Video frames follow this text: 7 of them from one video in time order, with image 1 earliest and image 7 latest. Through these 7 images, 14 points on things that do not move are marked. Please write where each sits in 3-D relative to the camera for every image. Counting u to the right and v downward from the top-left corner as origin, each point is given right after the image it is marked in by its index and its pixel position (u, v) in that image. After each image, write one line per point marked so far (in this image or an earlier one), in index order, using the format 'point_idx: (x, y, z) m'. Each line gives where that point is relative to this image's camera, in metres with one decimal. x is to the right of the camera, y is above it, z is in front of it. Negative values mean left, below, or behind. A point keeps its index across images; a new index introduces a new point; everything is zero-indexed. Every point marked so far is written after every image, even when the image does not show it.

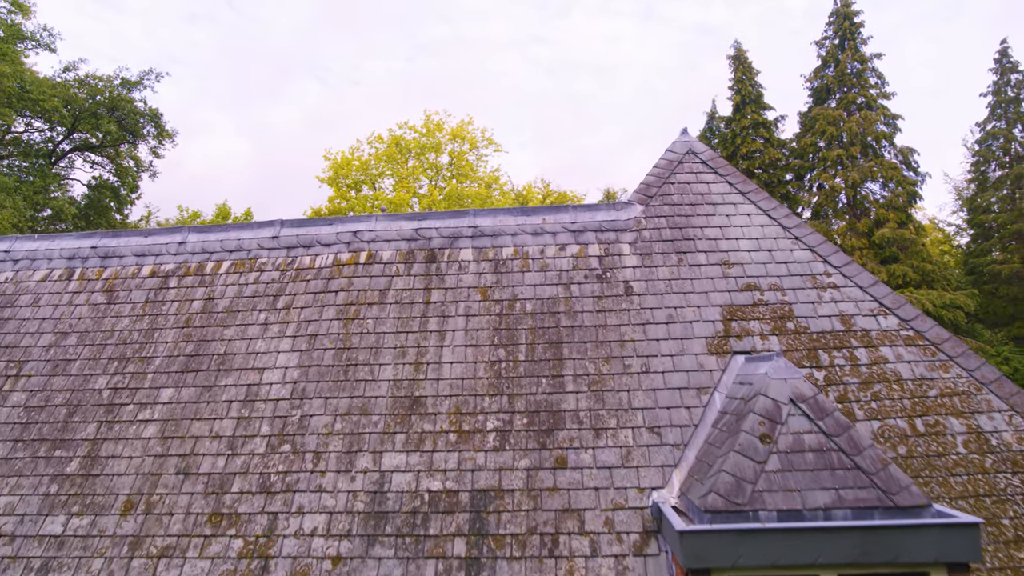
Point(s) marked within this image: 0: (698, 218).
0: (+1.5, +0.6, +6.1) m
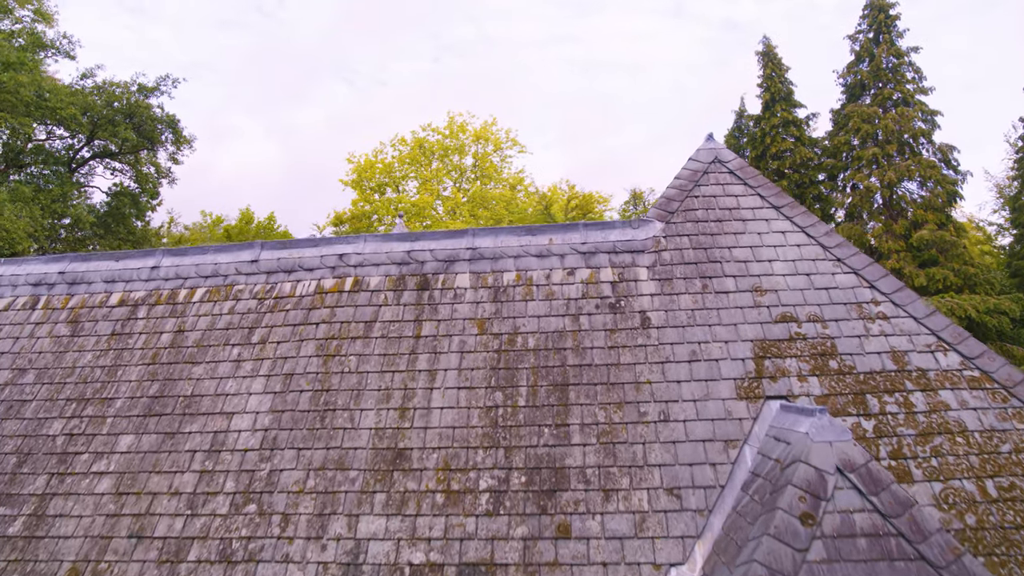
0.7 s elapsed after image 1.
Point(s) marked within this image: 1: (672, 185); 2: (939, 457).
0: (+1.5, +0.4, +5.4) m
1: (+1.2, +0.8, +5.8) m
2: (+2.2, -0.9, +4.1) m
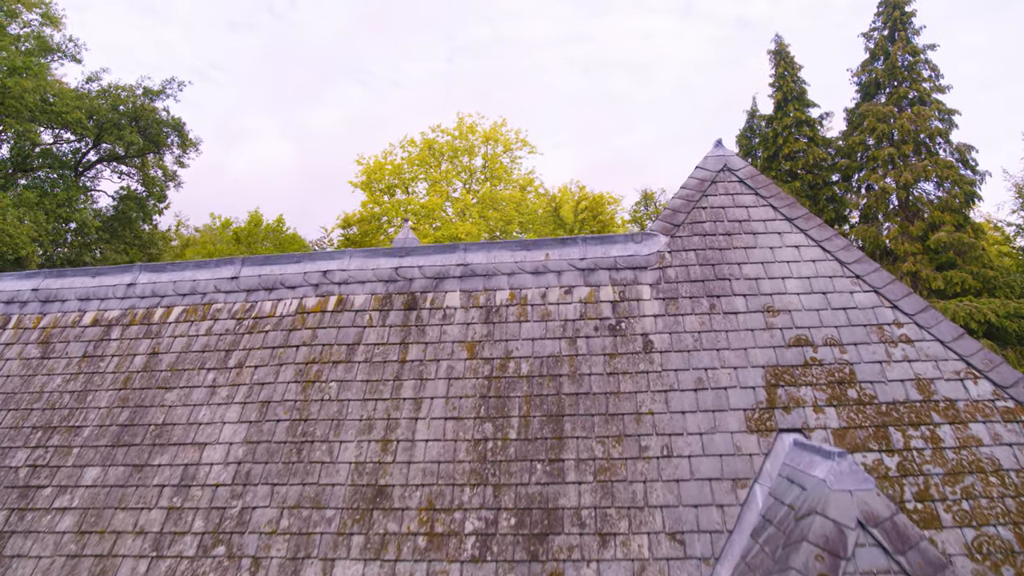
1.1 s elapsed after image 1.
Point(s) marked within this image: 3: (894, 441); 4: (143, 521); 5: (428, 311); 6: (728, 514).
0: (+1.4, +0.2, +5.0) m
1: (+1.2, +0.6, +5.5) m
2: (+2.2, -1.0, +3.7) m
3: (+2.0, -0.8, +4.0) m
4: (-2.0, -1.3, +4.3) m
5: (-0.5, -0.1, +5.0) m
6: (+1.0, -1.1, +3.8) m
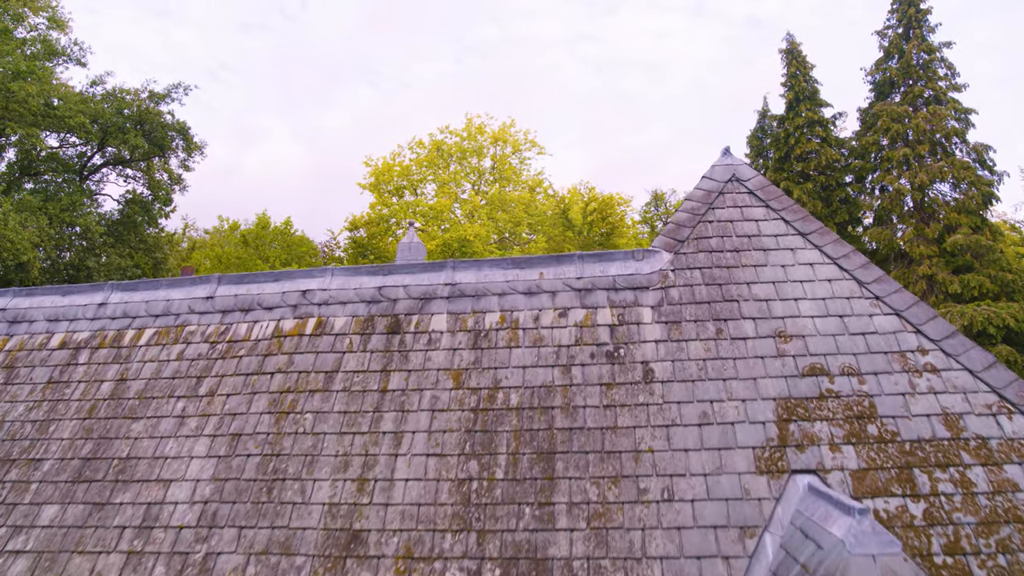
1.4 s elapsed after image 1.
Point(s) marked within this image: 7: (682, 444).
0: (+1.4, +0.1, +4.7) m
1: (+1.1, +0.5, +5.1) m
2: (+2.1, -1.1, +3.3) m
3: (+1.9, -0.9, +3.6) m
4: (-2.1, -1.4, +4.0) m
5: (-0.6, -0.3, +4.7) m
6: (+1.0, -1.2, +3.4) m
7: (+0.8, -0.8, +3.9) m
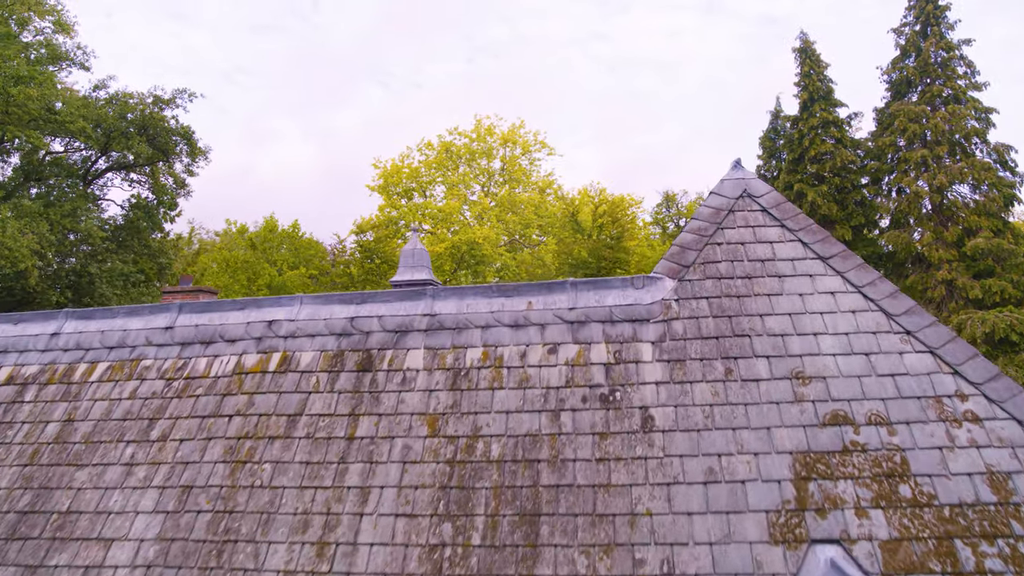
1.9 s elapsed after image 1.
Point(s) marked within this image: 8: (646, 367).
0: (+1.3, -0.1, +4.2) m
1: (+1.0, +0.3, +4.6) m
2: (+2.0, -1.3, +2.8) m
3: (+1.8, -1.1, +3.1) m
4: (-2.2, -1.6, +3.5) m
5: (-0.7, -0.5, +4.2) m
6: (+0.9, -1.4, +2.9) m
7: (+0.8, -0.9, +3.4) m
8: (+0.7, -0.4, +4.0) m
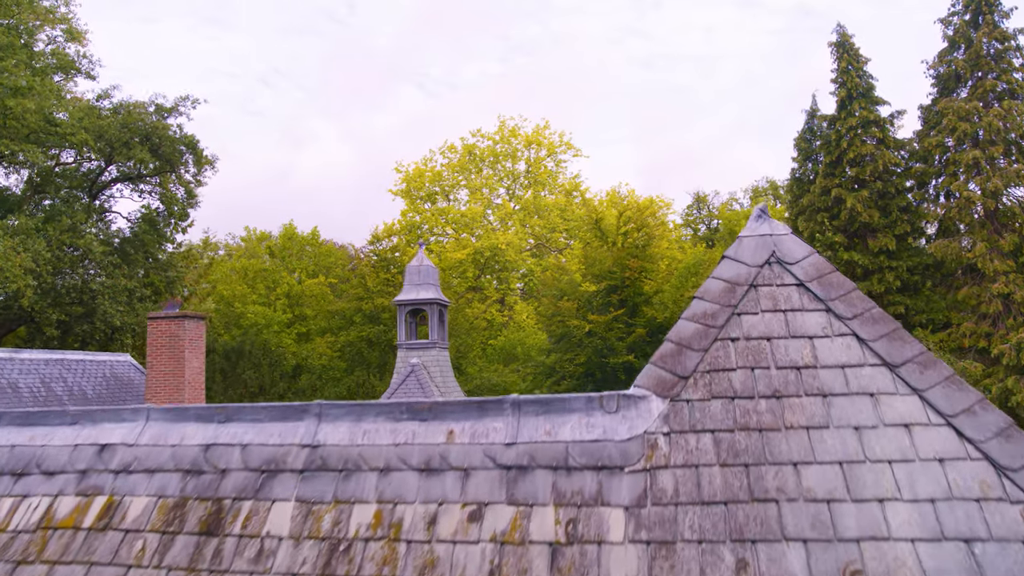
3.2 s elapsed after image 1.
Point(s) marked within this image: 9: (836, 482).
0: (+0.9, -0.5, +2.7) m
1: (+0.7, -0.1, +3.2) m
2: (+1.6, -1.7, +1.4) m
3: (+1.4, -1.5, +1.7) m
4: (-2.5, -2.1, +2.3) m
5: (-1.0, -0.9, +2.9) m
6: (+0.5, -1.9, +1.5) m
7: (+0.4, -1.4, +2.0) m
8: (+0.3, -0.9, +2.6) m
9: (+1.1, -0.6, +2.6) m
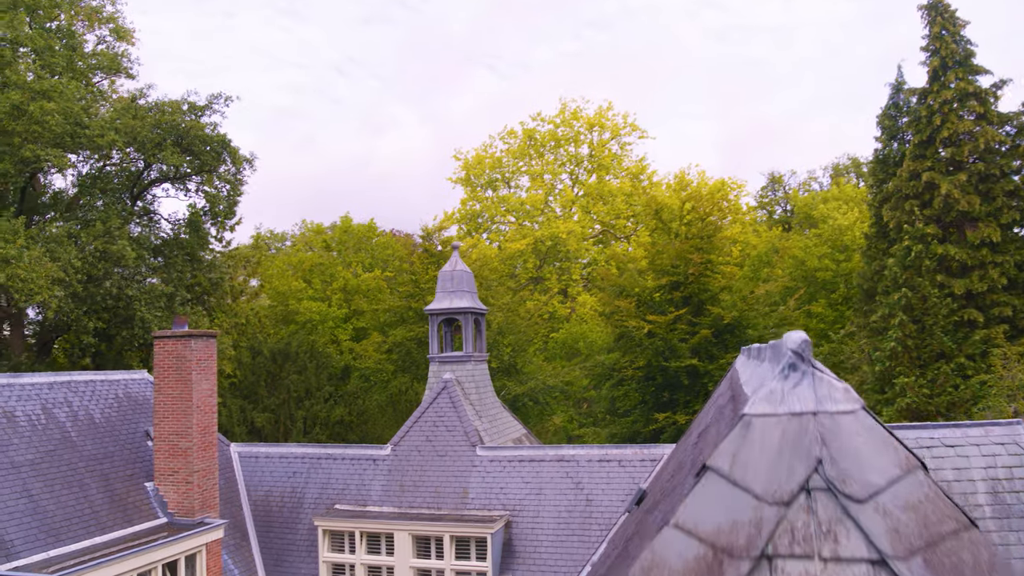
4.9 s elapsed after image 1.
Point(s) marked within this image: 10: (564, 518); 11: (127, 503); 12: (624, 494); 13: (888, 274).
0: (+0.4, -1.0, +1.0) m
1: (+0.2, -0.6, +1.4) m
2: (+0.9, -2.3, -0.4) m
3: (+0.8, -2.0, -0.1) m
4: (-3.1, -2.6, +0.8) m
5: (-1.6, -1.4, +1.3) m
6: (-0.2, -2.4, -0.2) m
7: (-0.2, -1.9, +0.3) m
8: (-0.2, -1.4, +0.8) m
9: (+0.5, -1.1, +0.8) m
10: (+0.9, -4.0, +13.6) m
11: (-6.6, -3.7, +13.4) m
12: (+1.9, -3.6, +13.5) m
13: (+9.6, +0.4, +19.9) m
